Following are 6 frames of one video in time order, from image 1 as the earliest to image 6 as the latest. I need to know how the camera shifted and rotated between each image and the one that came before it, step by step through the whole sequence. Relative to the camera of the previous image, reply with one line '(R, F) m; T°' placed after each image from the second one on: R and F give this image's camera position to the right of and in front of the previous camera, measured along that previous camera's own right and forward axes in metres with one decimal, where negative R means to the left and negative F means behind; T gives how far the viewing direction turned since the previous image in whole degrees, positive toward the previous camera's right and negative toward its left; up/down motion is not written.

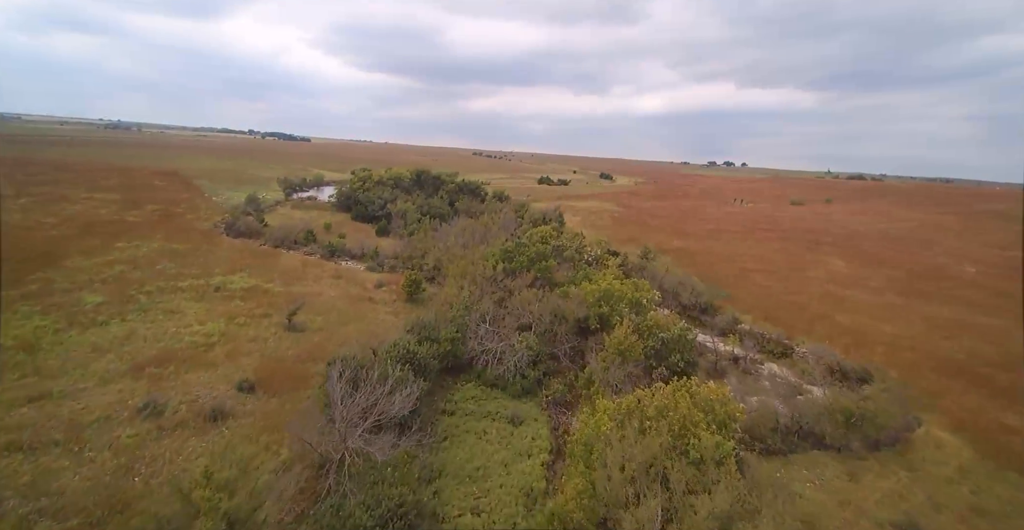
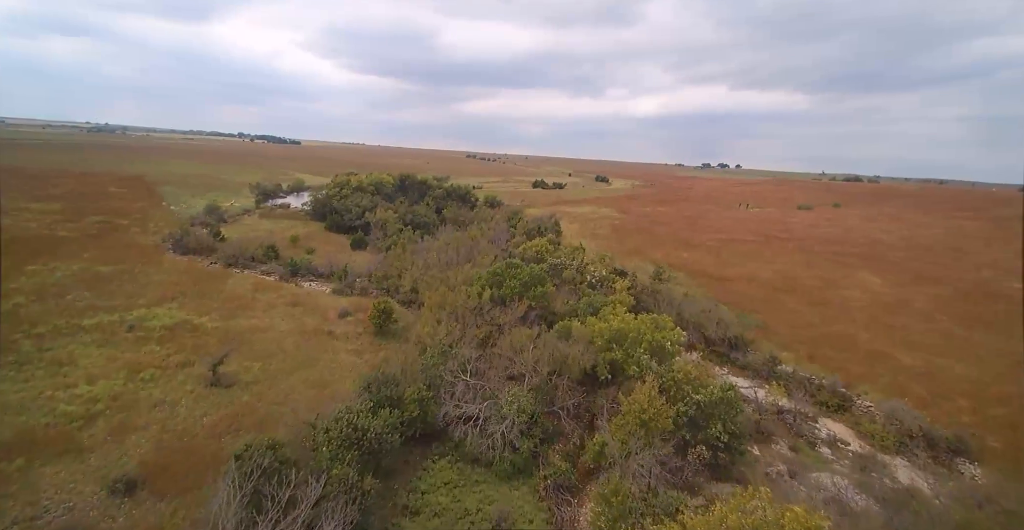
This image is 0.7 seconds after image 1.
(+0.3, +5.3) m; +1°
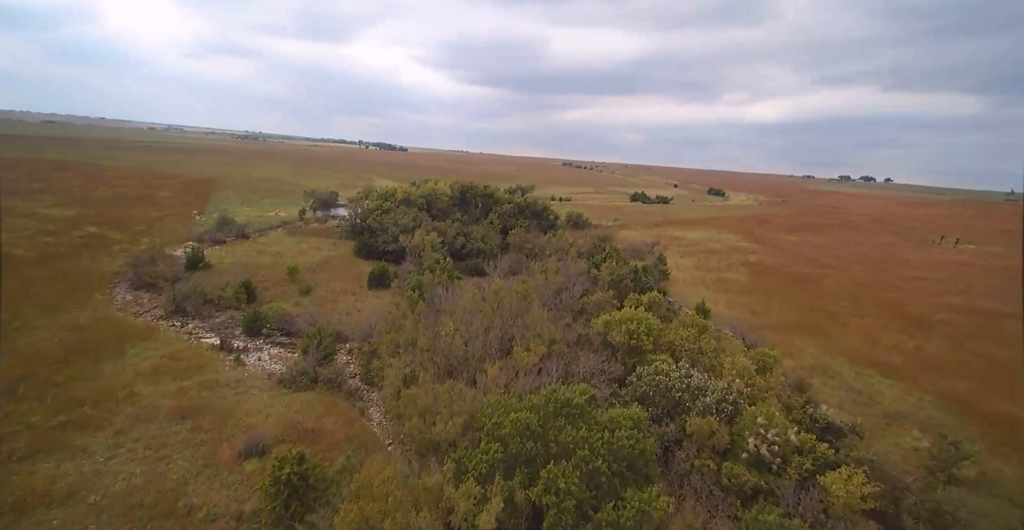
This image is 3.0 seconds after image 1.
(+0.8, +14.7) m; -11°
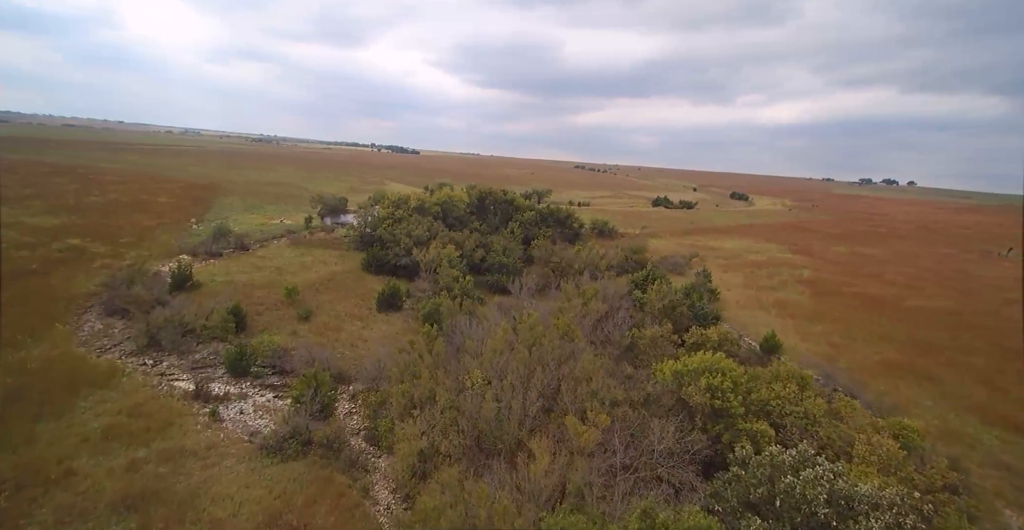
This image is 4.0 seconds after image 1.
(-1.0, +4.2) m; -1°
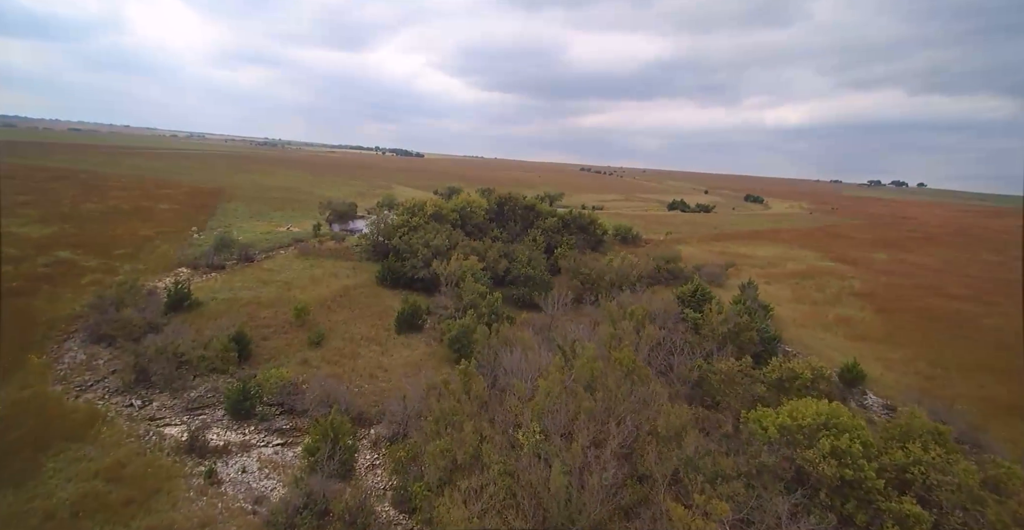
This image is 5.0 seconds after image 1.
(-1.4, +3.0) m; 0°
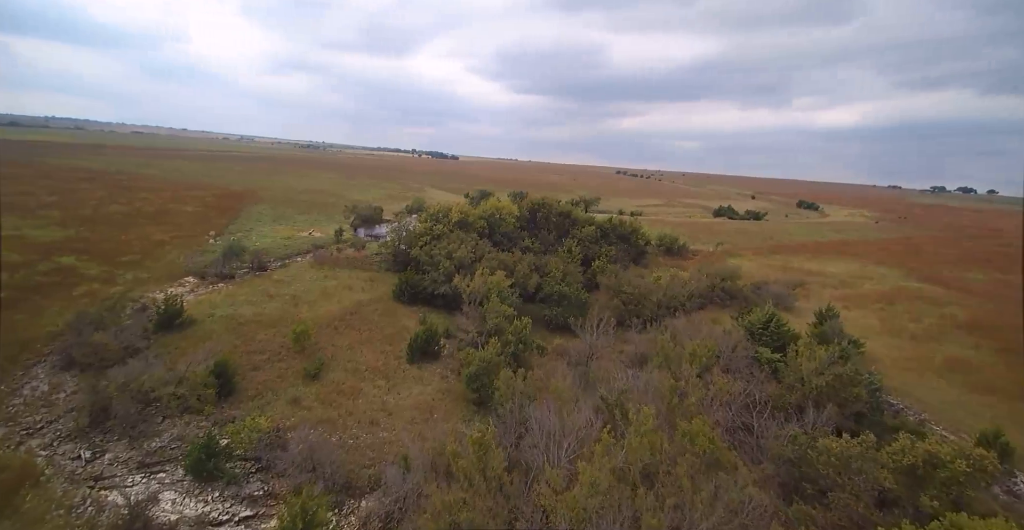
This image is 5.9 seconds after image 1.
(+0.1, +3.8) m; -4°
